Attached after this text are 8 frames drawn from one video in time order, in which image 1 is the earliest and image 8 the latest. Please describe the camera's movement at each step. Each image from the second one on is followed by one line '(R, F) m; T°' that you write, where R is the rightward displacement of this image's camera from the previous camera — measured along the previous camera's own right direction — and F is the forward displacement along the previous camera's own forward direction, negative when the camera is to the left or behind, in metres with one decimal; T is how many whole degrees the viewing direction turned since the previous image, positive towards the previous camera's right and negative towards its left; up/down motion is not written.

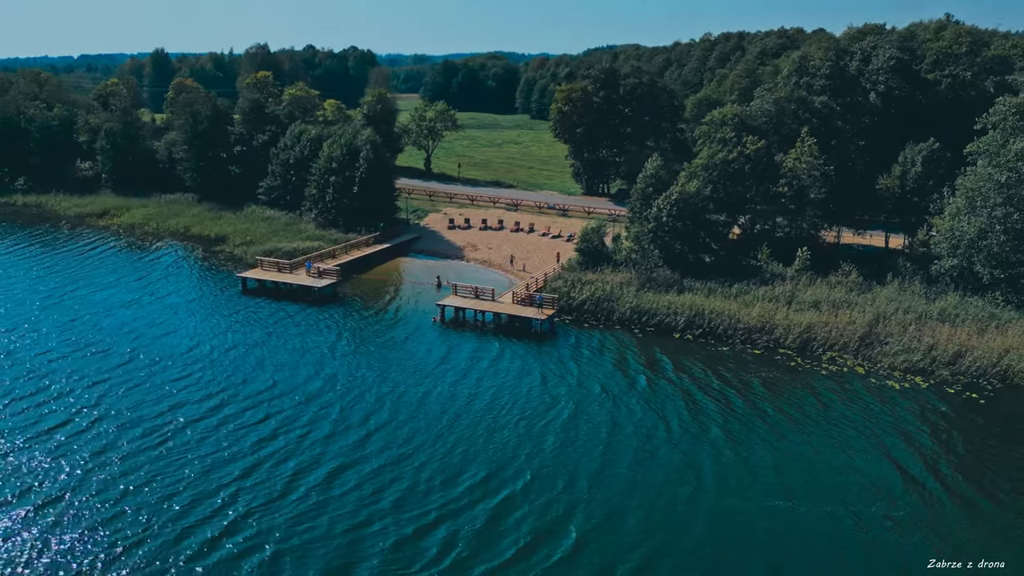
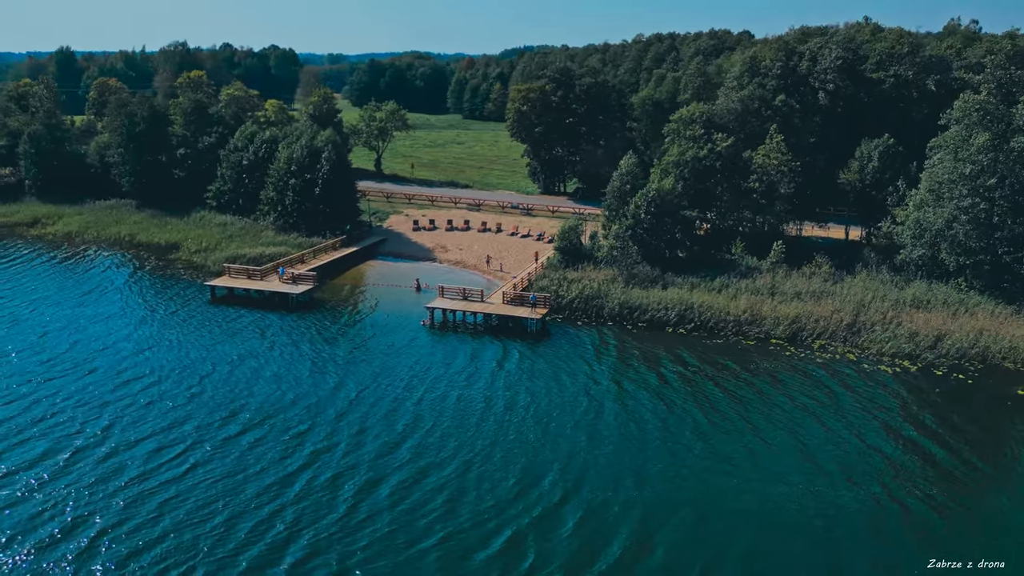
(-4.3, +0.5) m; +6°
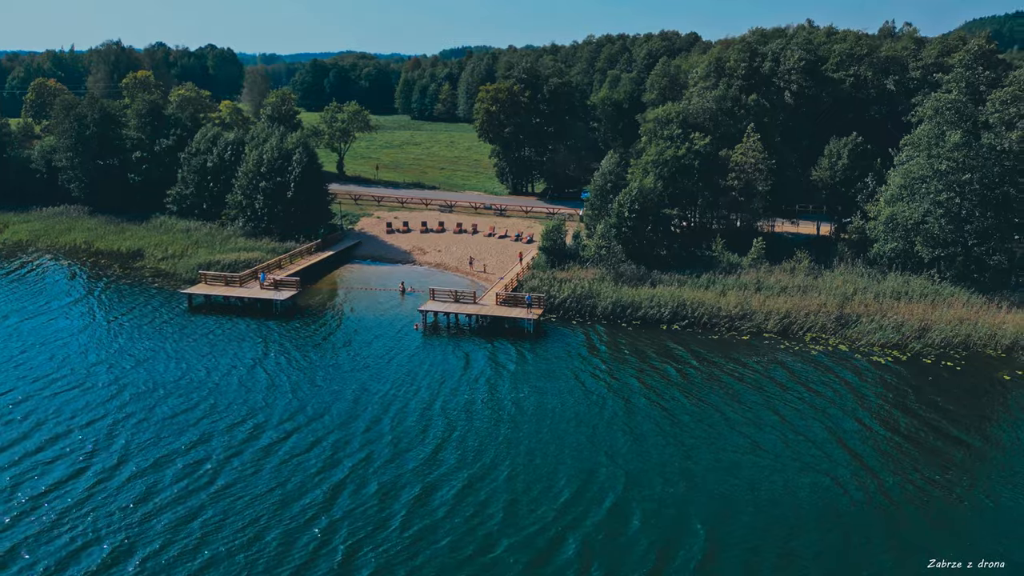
(-3.2, +0.3) m; +5°
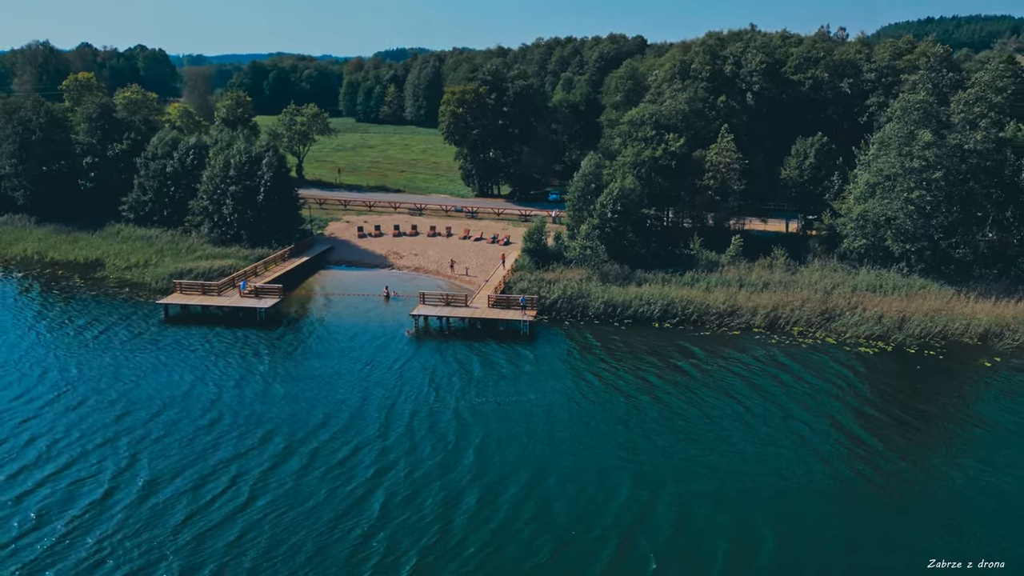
(-3.3, +0.2) m; +5°
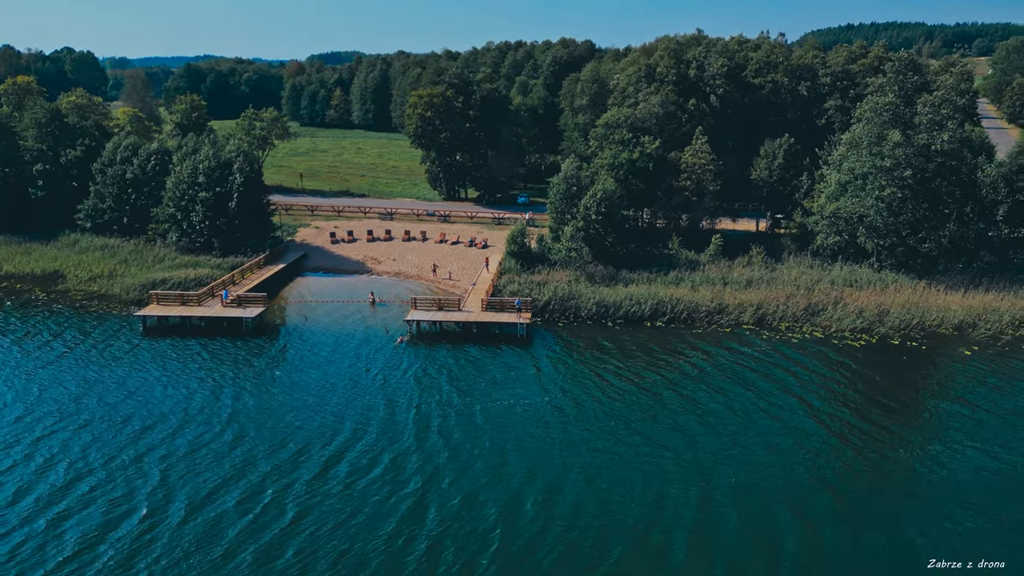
(-3.3, +0.1) m; +5°
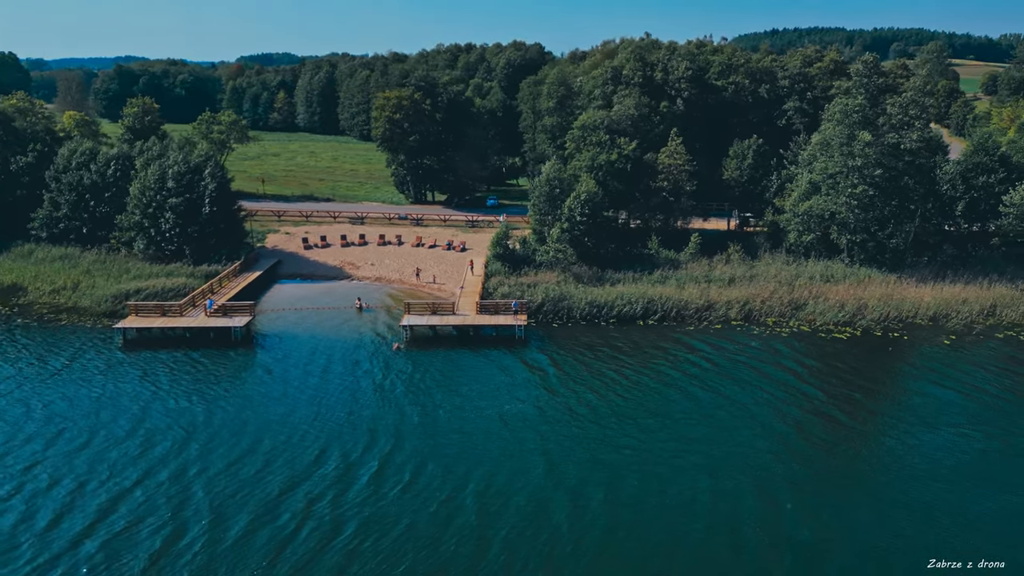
(-3.4, +0.1) m; +5°
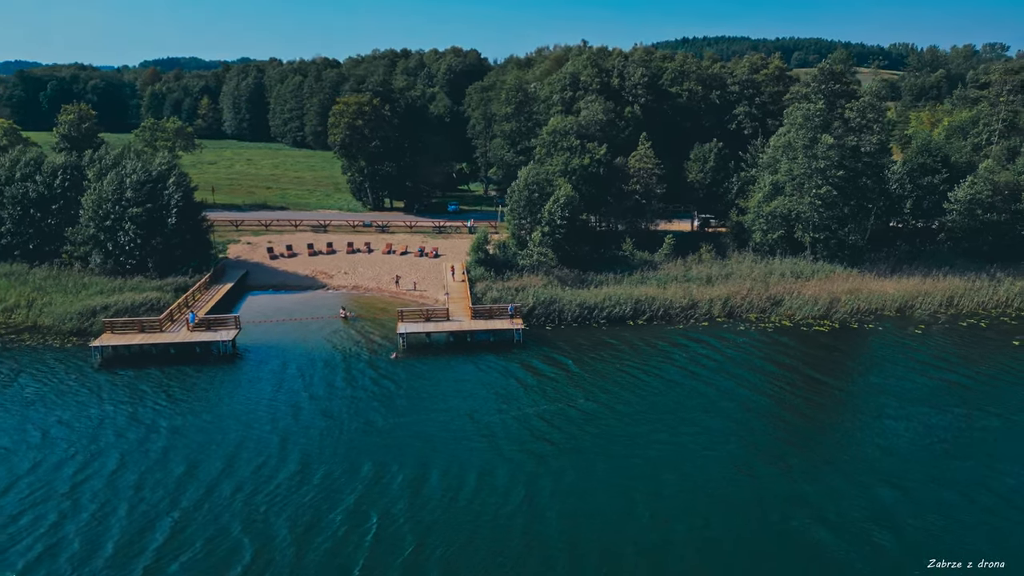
(-4.5, +0.1) m; +6°
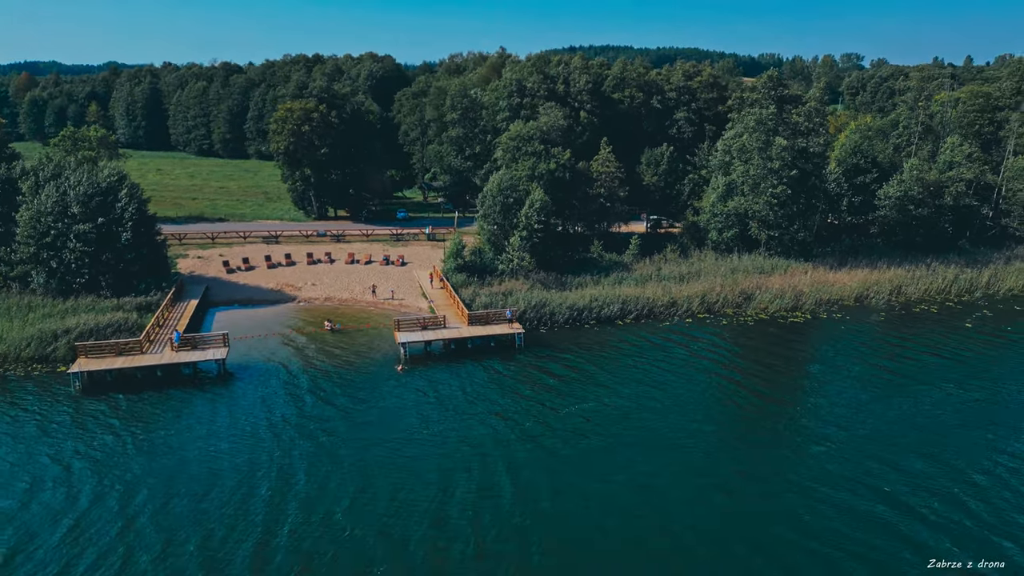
(-6.4, +0.2) m; +8°
